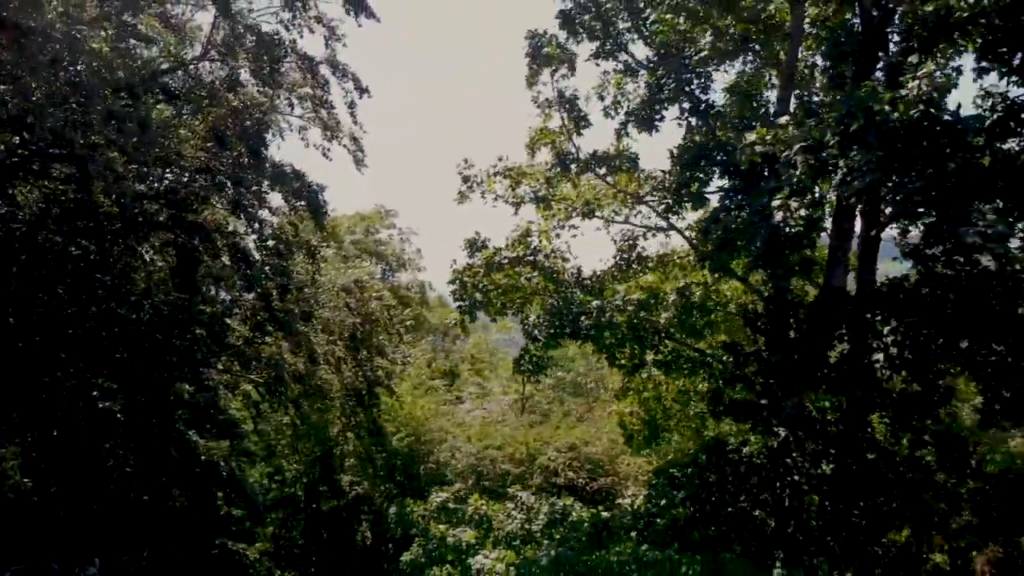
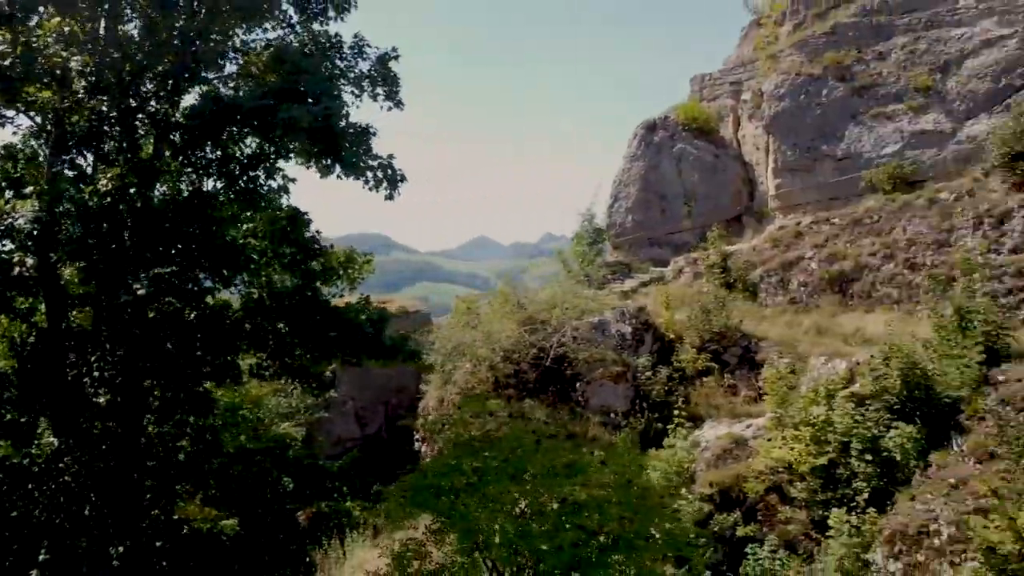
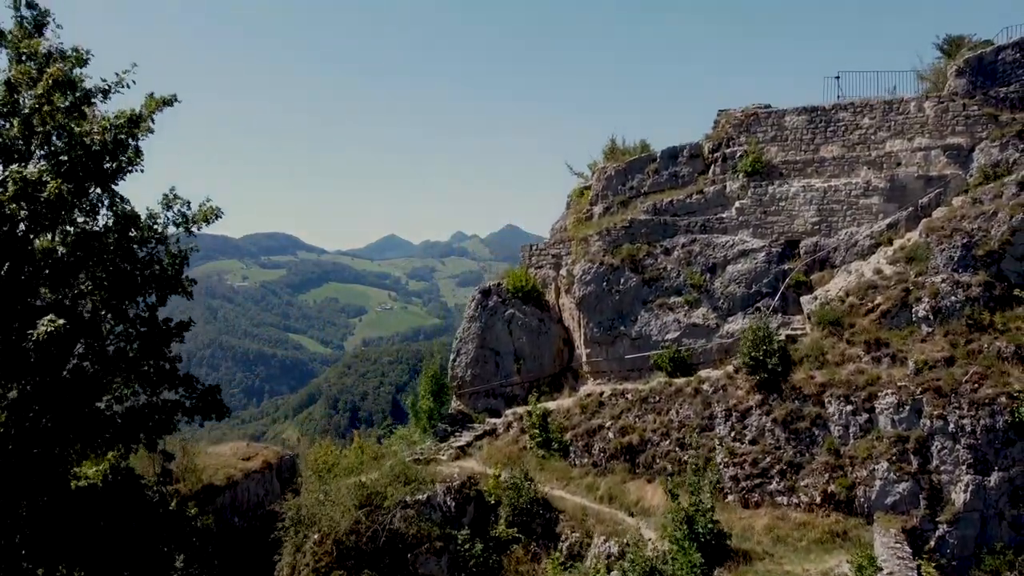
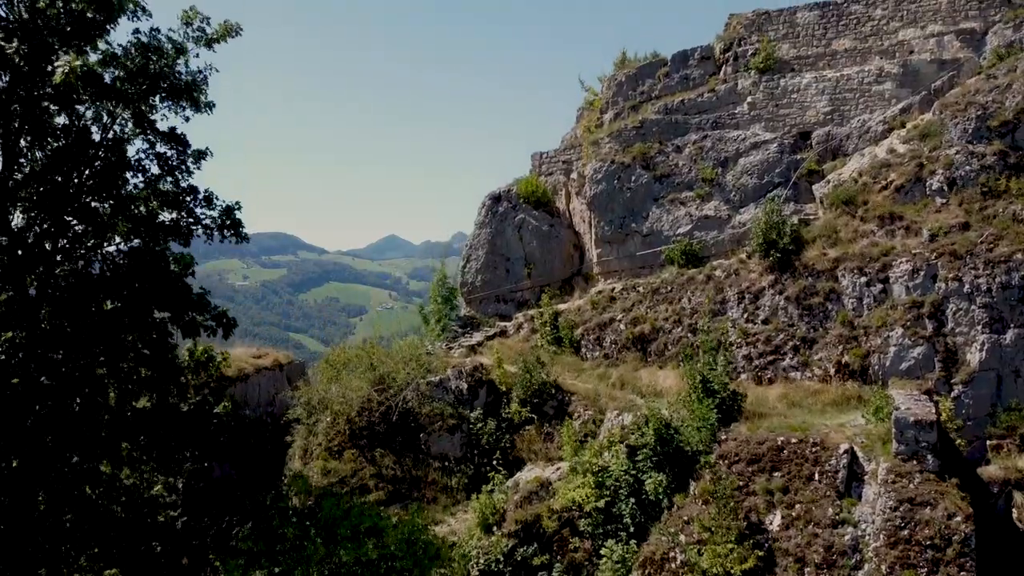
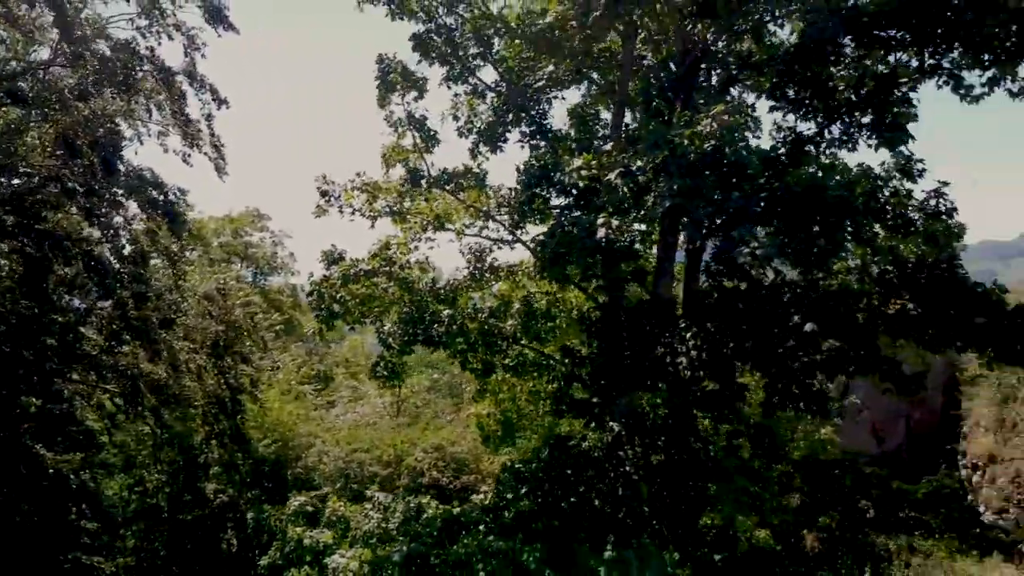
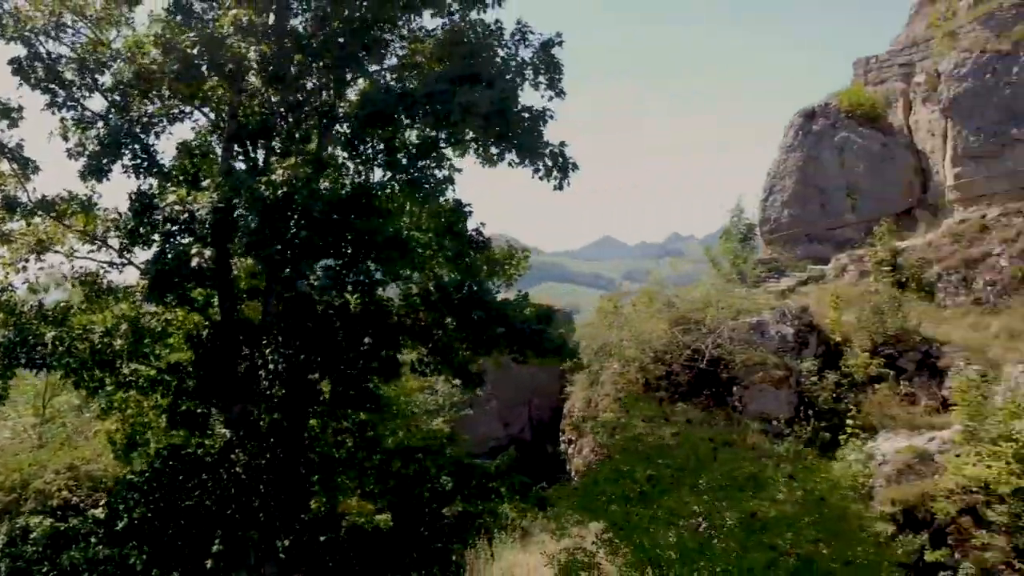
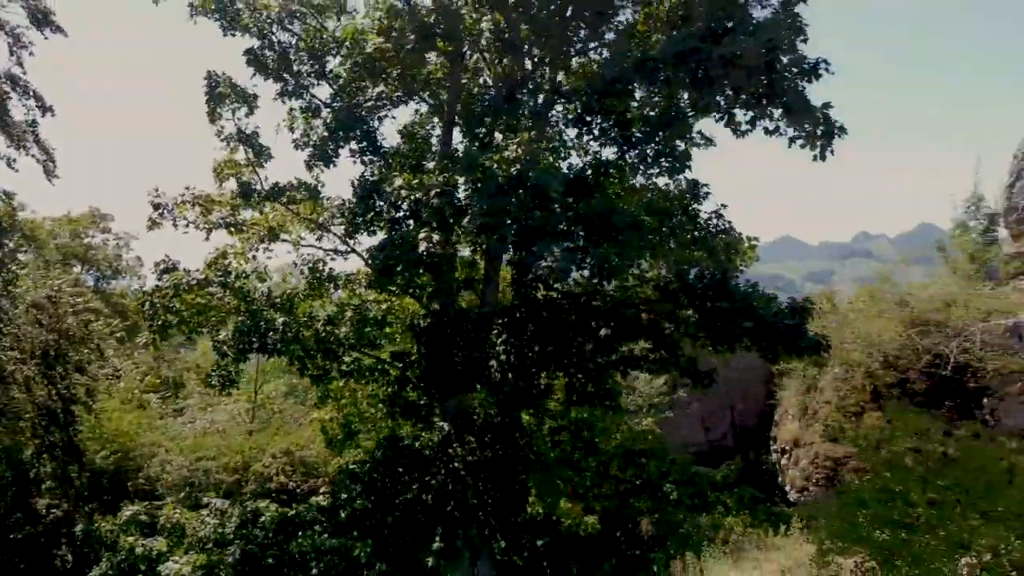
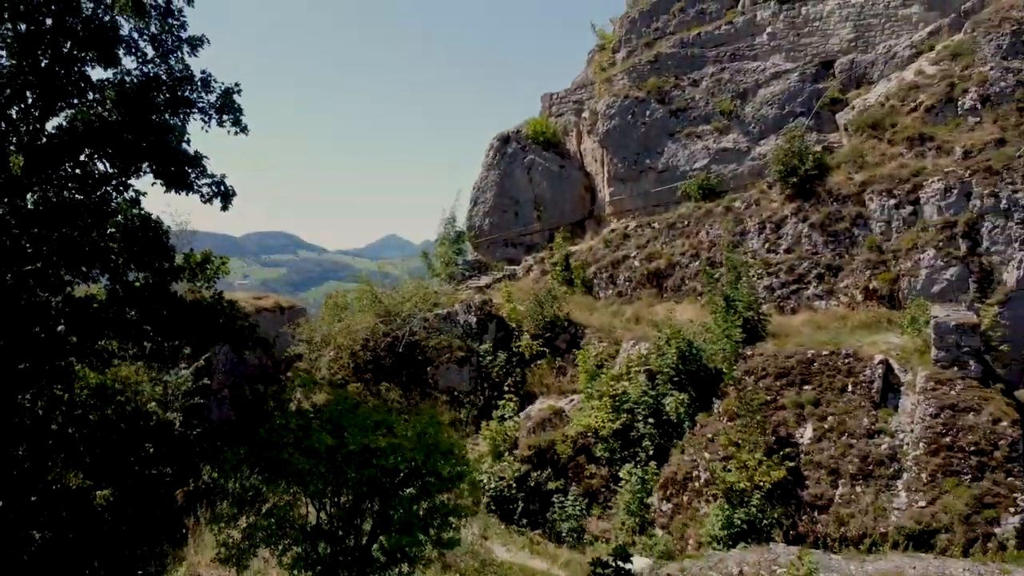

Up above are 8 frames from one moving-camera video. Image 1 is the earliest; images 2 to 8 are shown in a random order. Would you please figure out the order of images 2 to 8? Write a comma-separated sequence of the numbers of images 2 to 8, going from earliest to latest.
5, 7, 6, 2, 8, 4, 3
